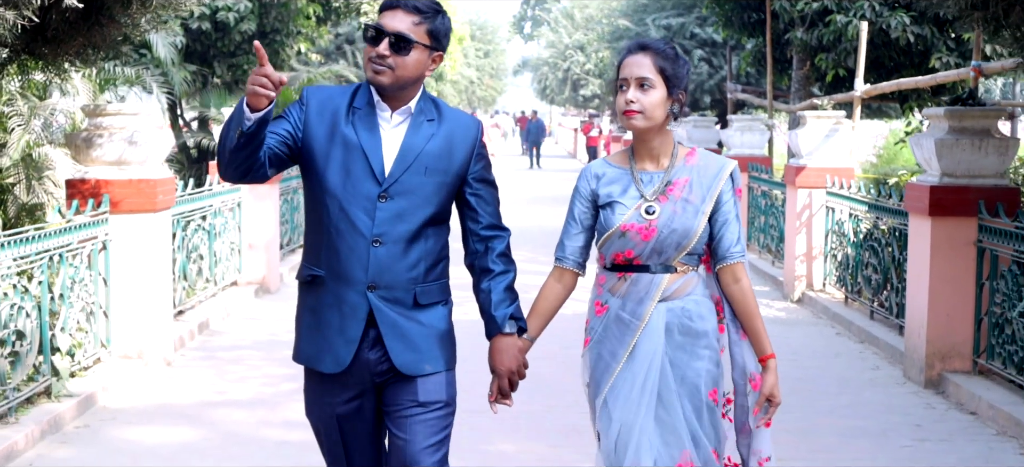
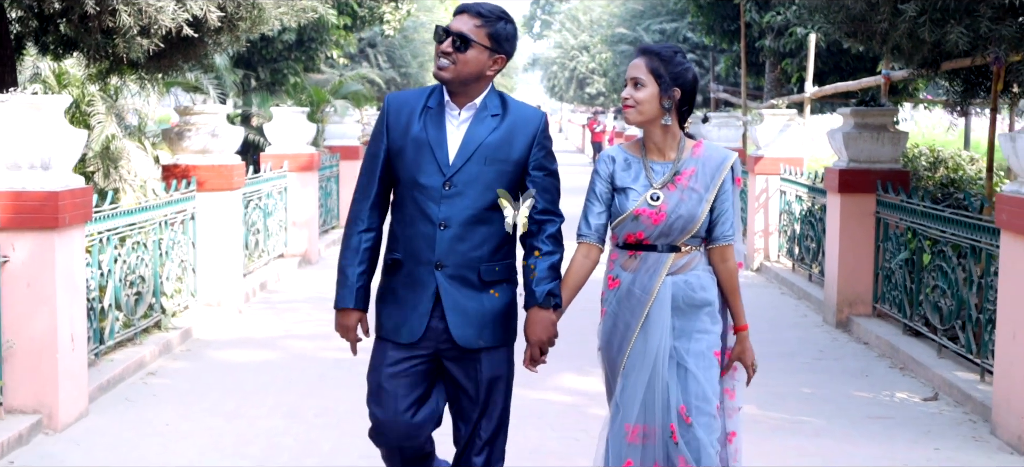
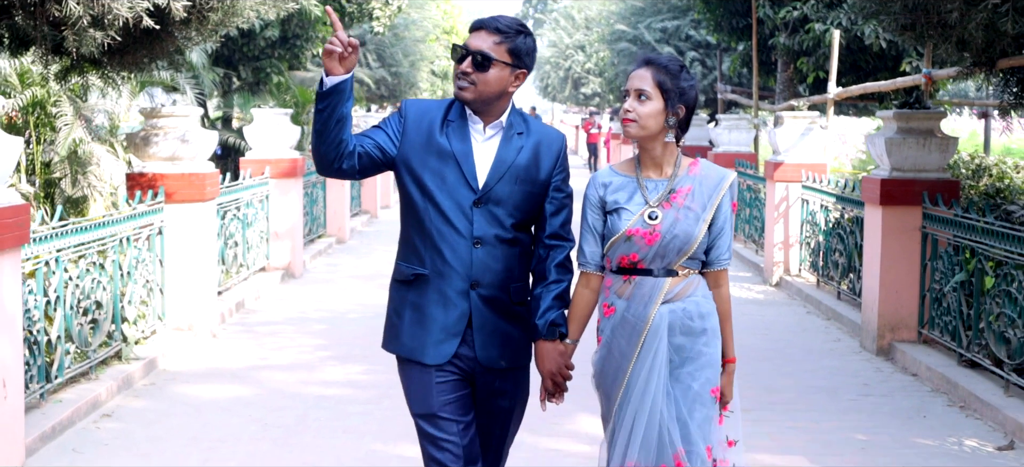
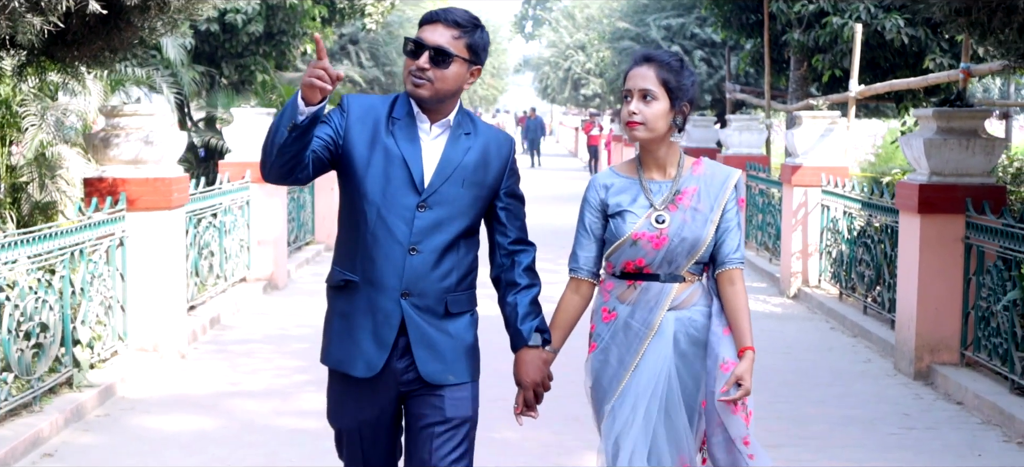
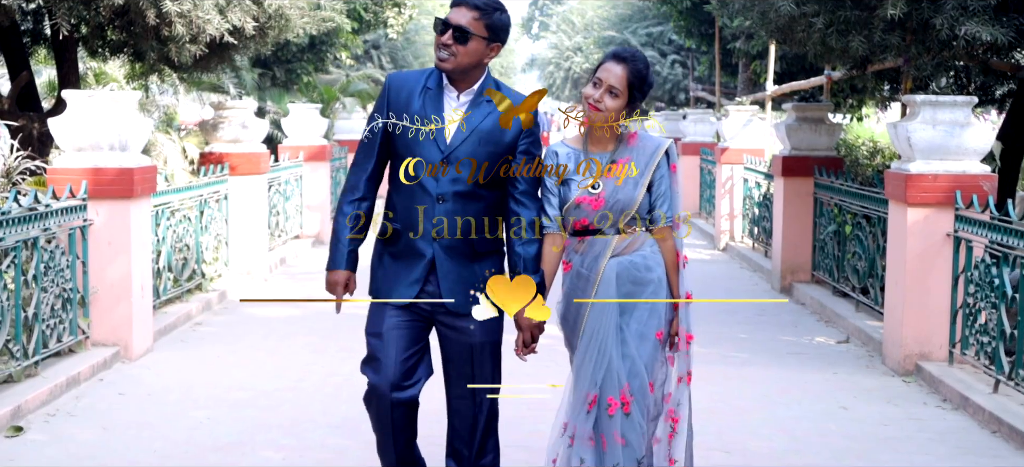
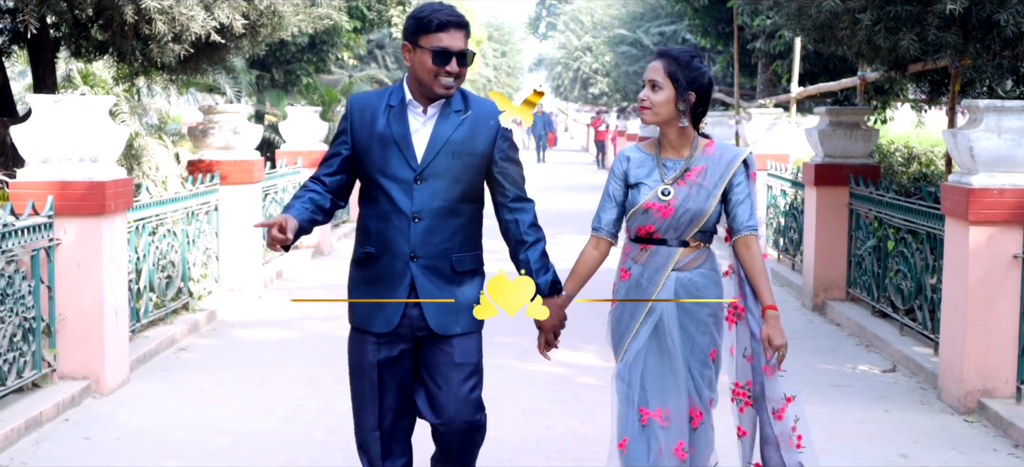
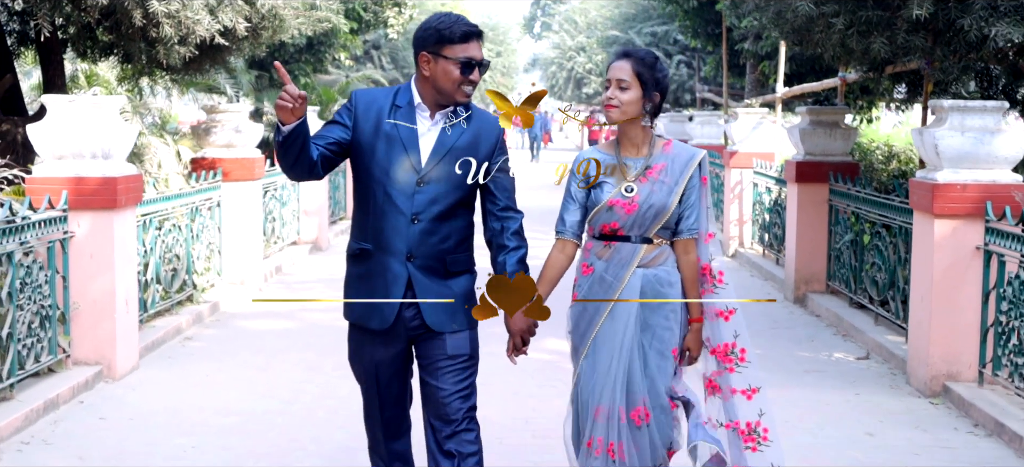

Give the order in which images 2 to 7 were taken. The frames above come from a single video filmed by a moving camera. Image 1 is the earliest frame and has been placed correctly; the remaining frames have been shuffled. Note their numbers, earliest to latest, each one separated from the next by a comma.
4, 3, 2, 6, 7, 5
